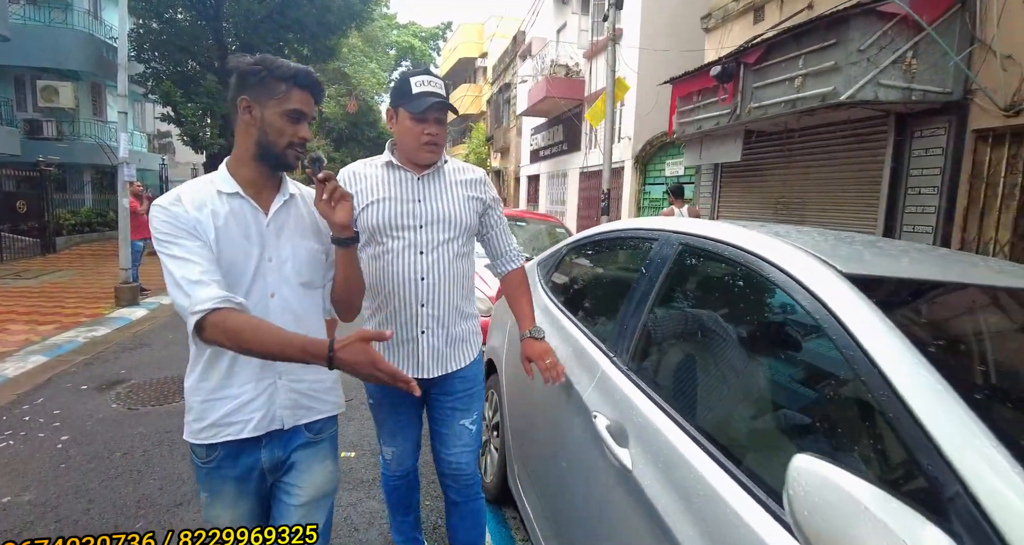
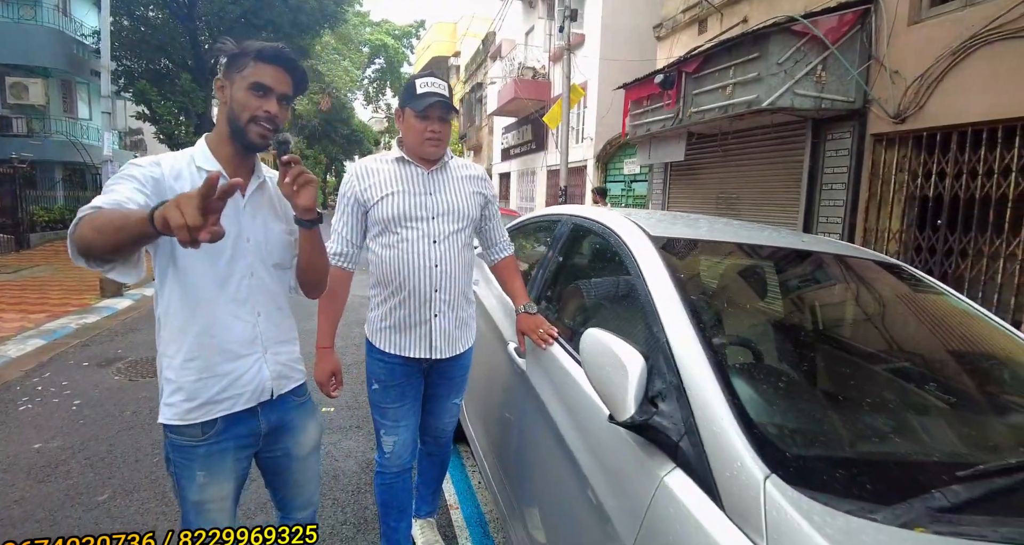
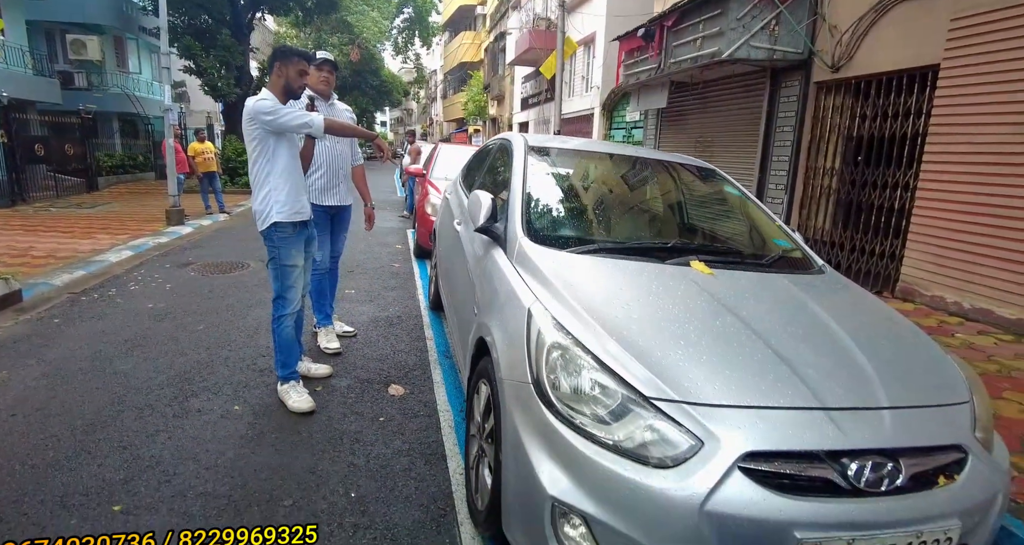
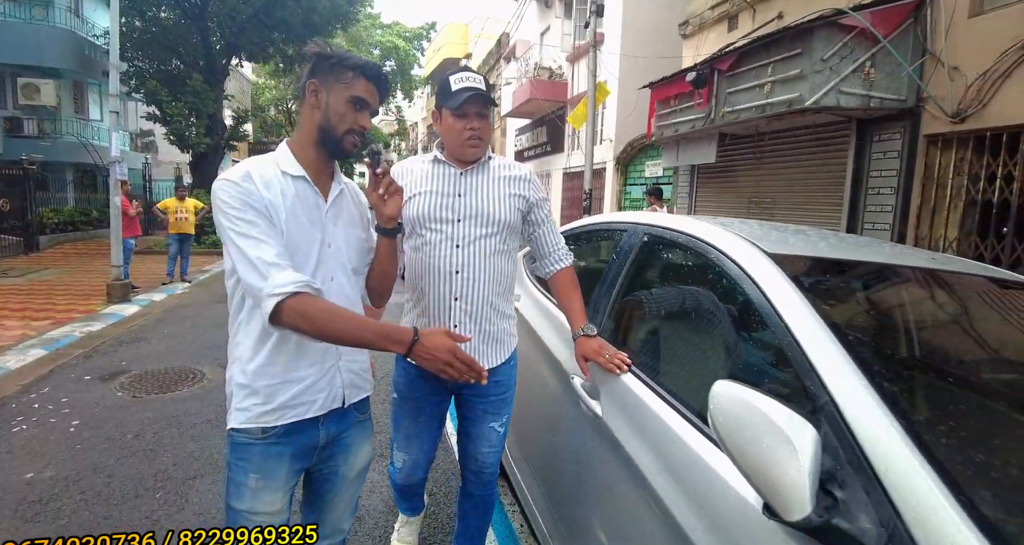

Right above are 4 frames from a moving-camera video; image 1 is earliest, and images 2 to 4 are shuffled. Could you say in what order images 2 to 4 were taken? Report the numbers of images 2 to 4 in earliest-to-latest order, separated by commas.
4, 2, 3
